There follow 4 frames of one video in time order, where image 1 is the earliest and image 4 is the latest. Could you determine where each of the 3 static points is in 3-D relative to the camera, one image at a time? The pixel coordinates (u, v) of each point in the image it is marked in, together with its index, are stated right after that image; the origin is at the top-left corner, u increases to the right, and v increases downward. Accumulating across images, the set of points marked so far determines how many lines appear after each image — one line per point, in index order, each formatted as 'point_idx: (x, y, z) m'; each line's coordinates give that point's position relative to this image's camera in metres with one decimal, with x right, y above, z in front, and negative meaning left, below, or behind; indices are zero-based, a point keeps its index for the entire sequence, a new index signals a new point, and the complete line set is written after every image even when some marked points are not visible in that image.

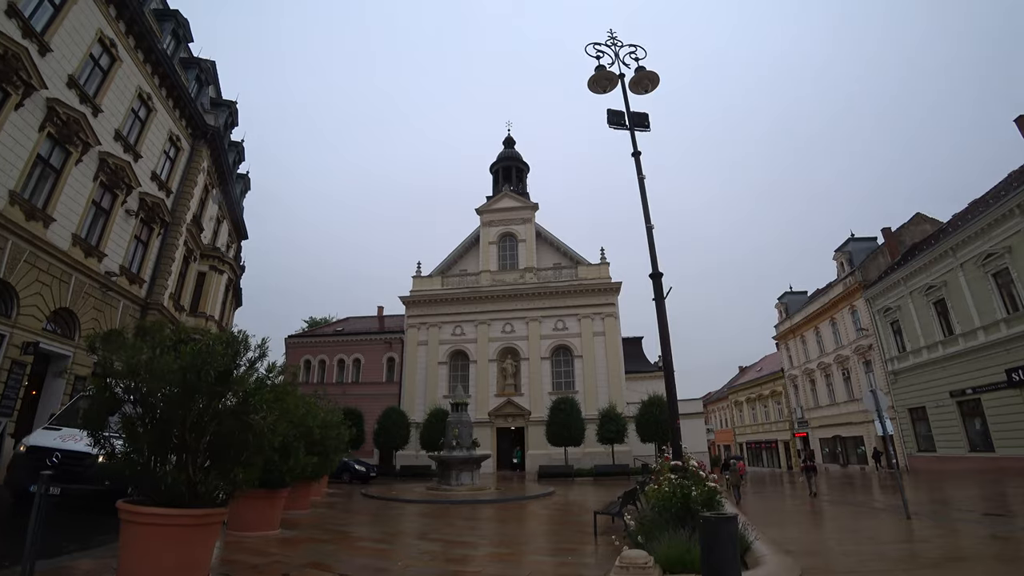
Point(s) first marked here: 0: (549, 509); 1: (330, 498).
0: (+0.7, -4.4, +9.9) m
1: (-4.2, -4.8, +11.6) m
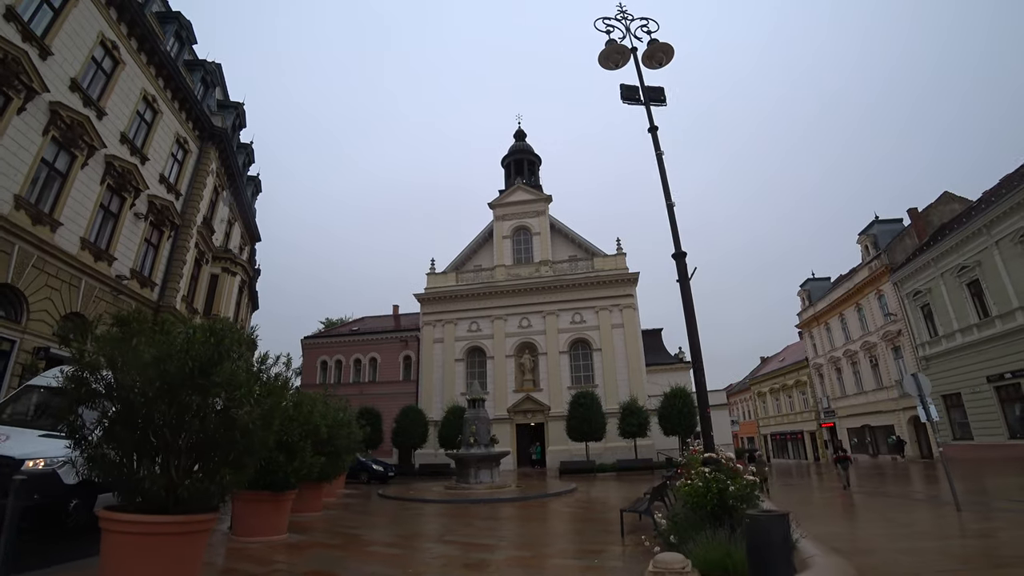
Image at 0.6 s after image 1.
0: (+1.1, -4.2, +9.5) m
1: (-3.8, -4.8, +11.3) m
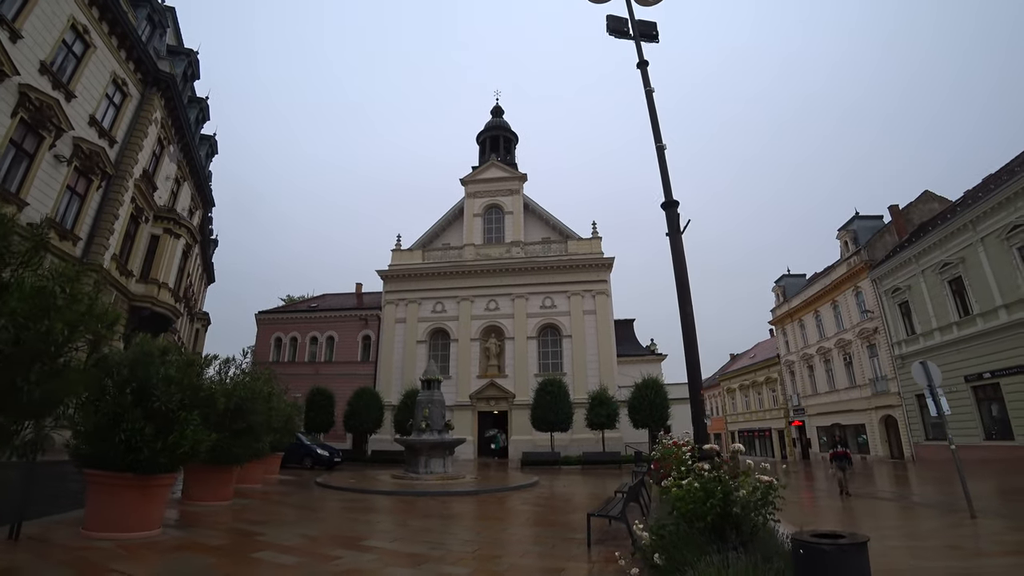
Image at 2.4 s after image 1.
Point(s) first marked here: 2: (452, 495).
0: (+0.3, -3.6, +8.3) m
1: (-4.7, -3.9, +9.9) m
2: (-1.2, -4.2, +10.1) m
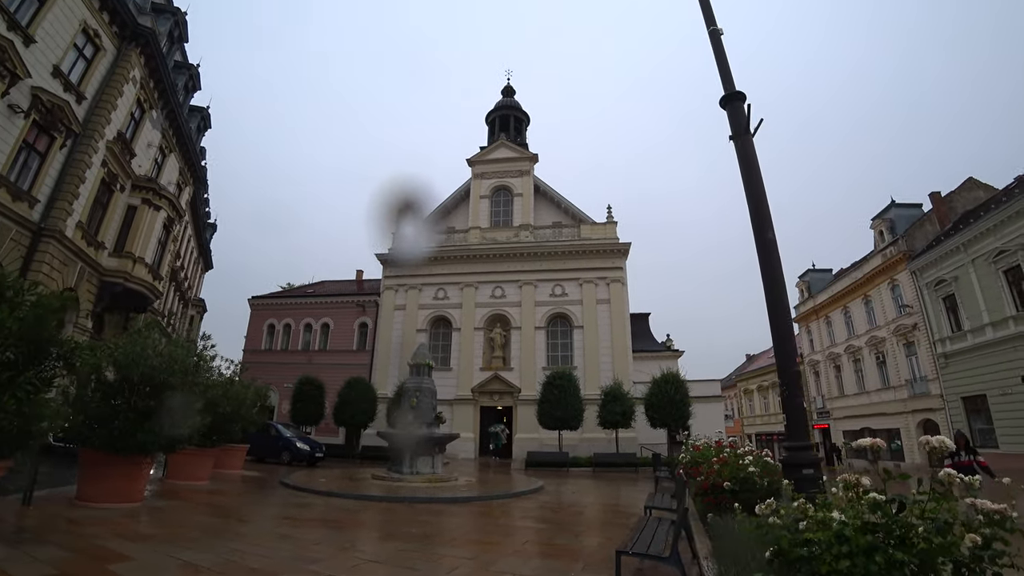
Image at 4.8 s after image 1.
0: (+0.3, -3.0, +6.7) m
1: (-4.7, -3.3, +8.3) m
2: (-1.2, -3.6, +8.5) m
